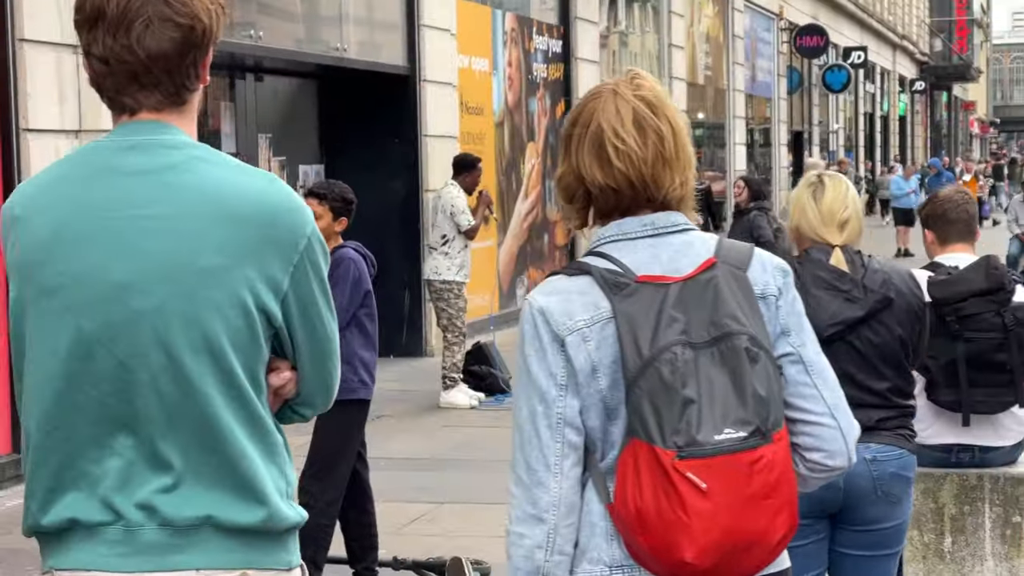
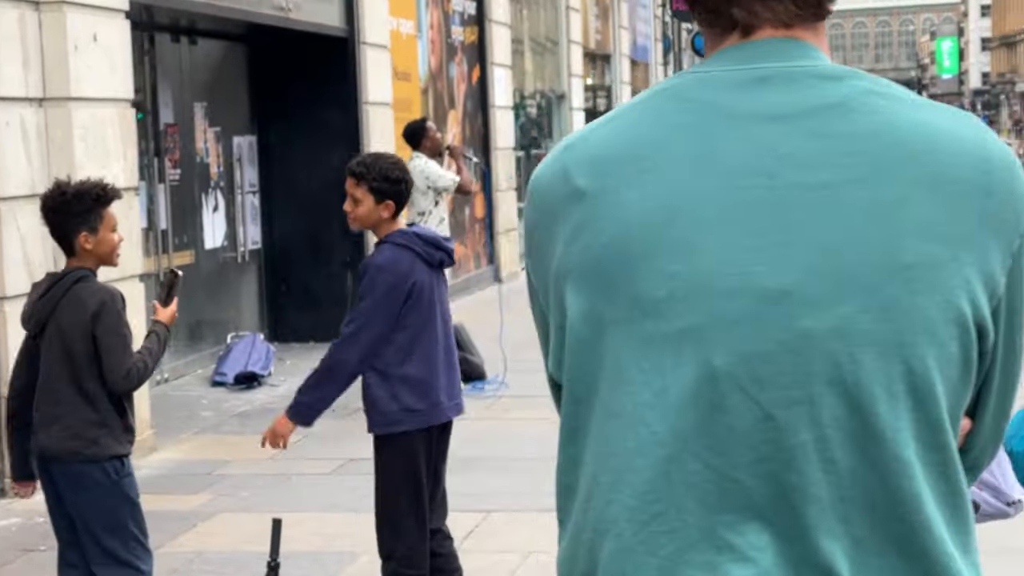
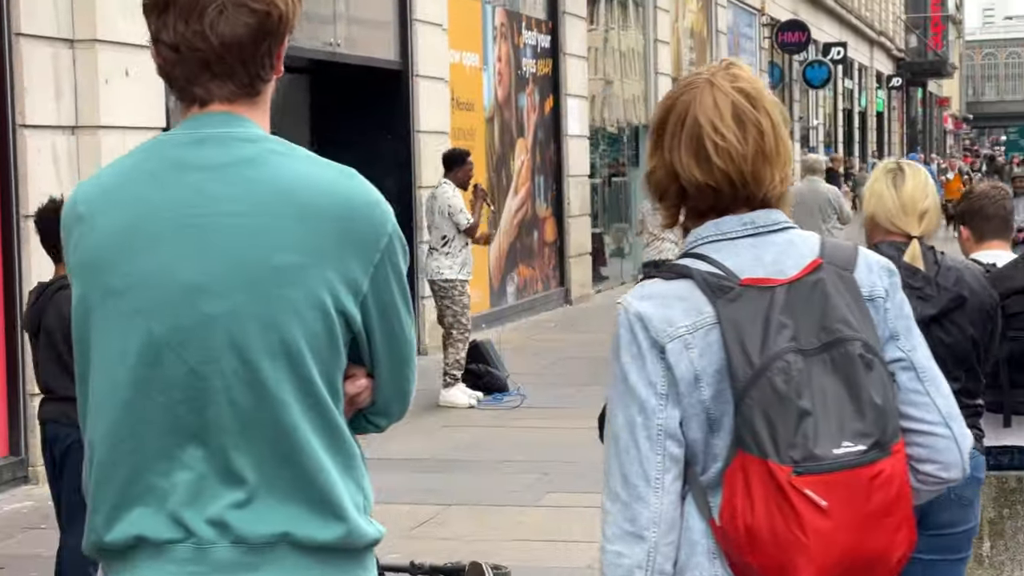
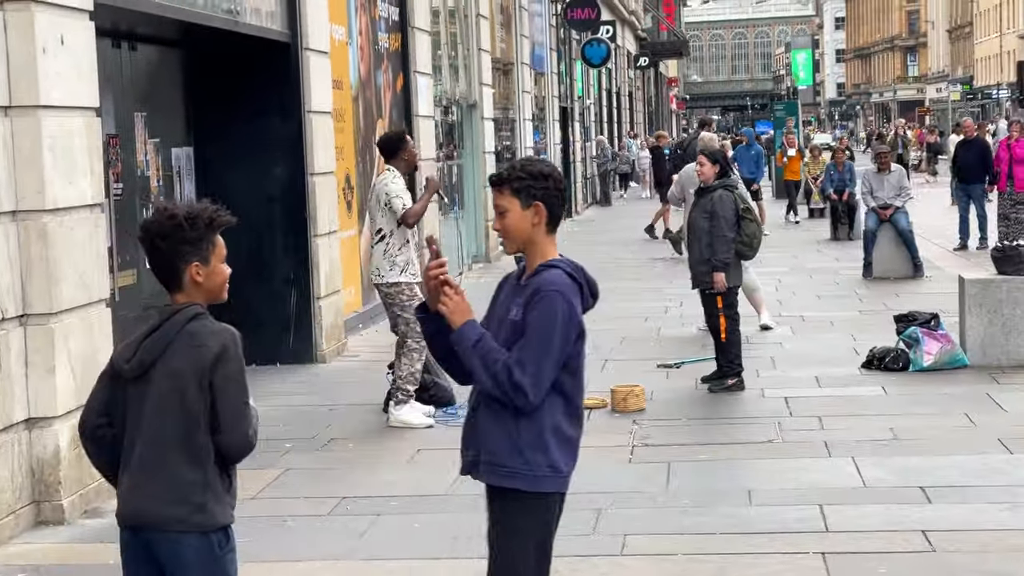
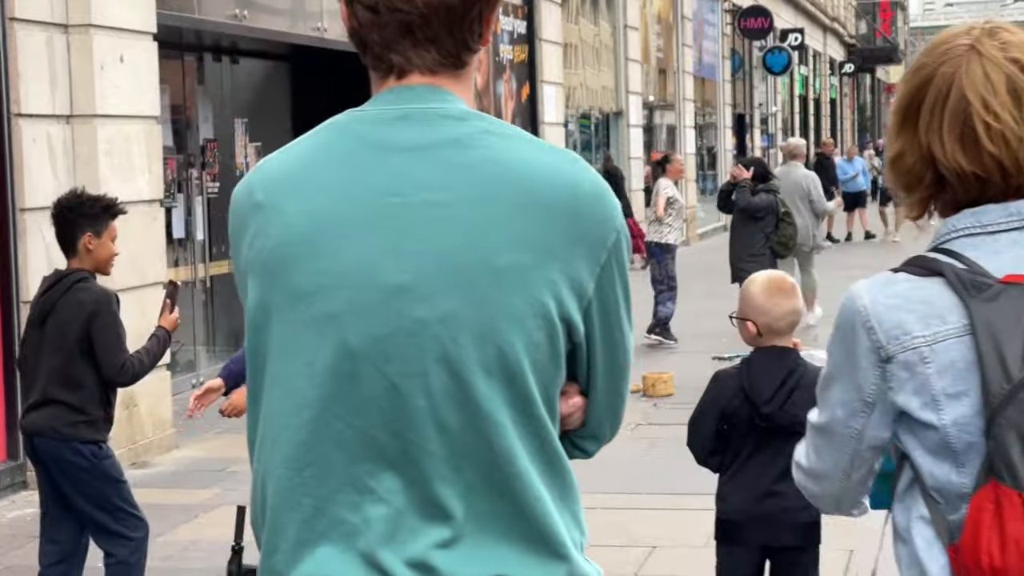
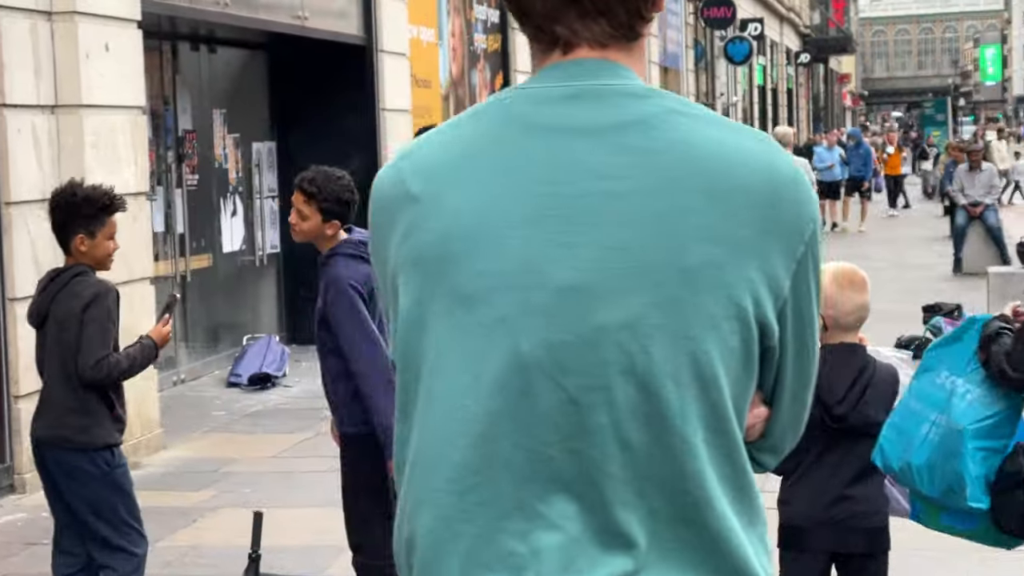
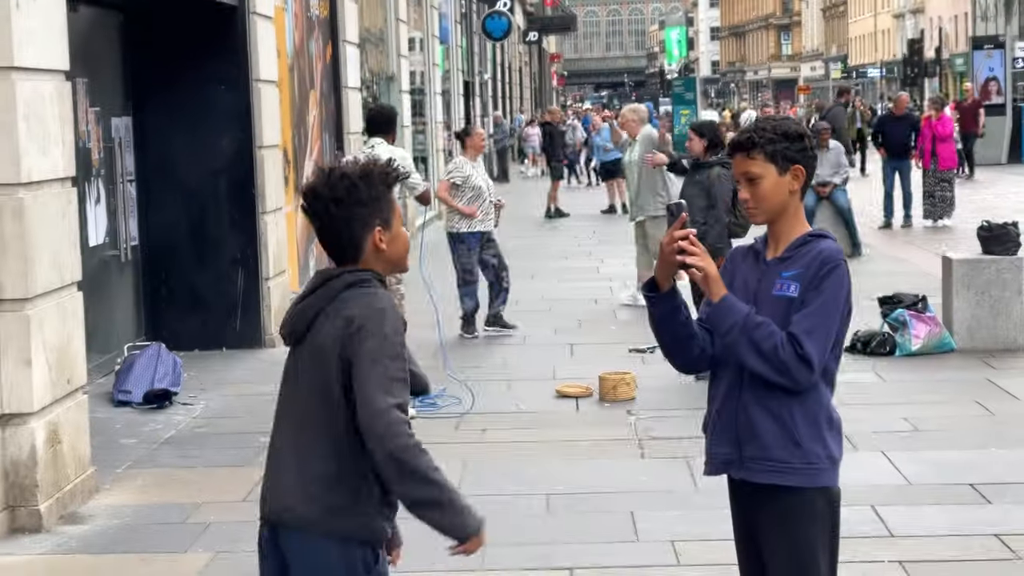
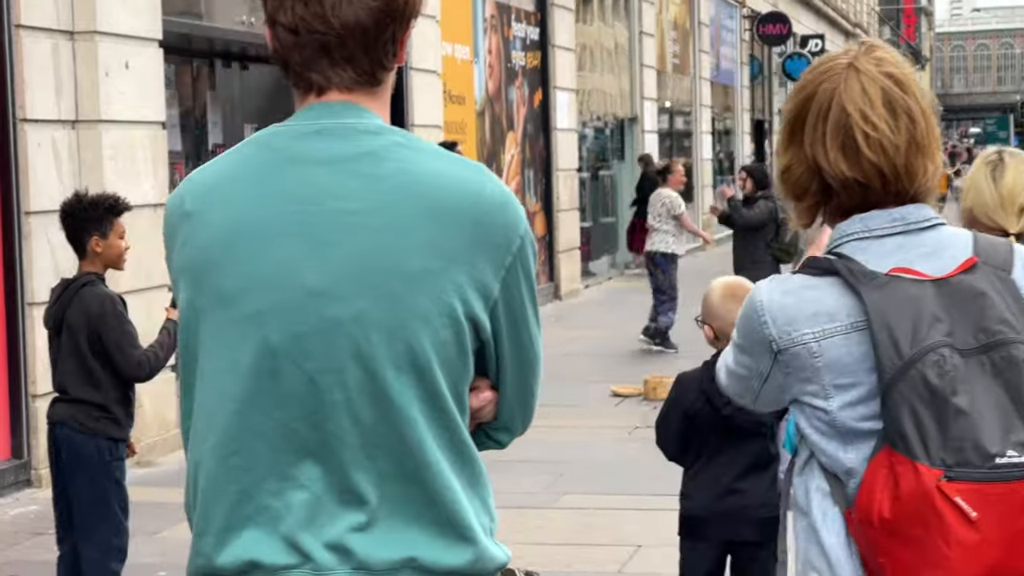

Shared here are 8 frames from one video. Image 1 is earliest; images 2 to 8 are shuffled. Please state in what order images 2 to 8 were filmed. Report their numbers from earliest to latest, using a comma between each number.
3, 8, 5, 6, 2, 4, 7
